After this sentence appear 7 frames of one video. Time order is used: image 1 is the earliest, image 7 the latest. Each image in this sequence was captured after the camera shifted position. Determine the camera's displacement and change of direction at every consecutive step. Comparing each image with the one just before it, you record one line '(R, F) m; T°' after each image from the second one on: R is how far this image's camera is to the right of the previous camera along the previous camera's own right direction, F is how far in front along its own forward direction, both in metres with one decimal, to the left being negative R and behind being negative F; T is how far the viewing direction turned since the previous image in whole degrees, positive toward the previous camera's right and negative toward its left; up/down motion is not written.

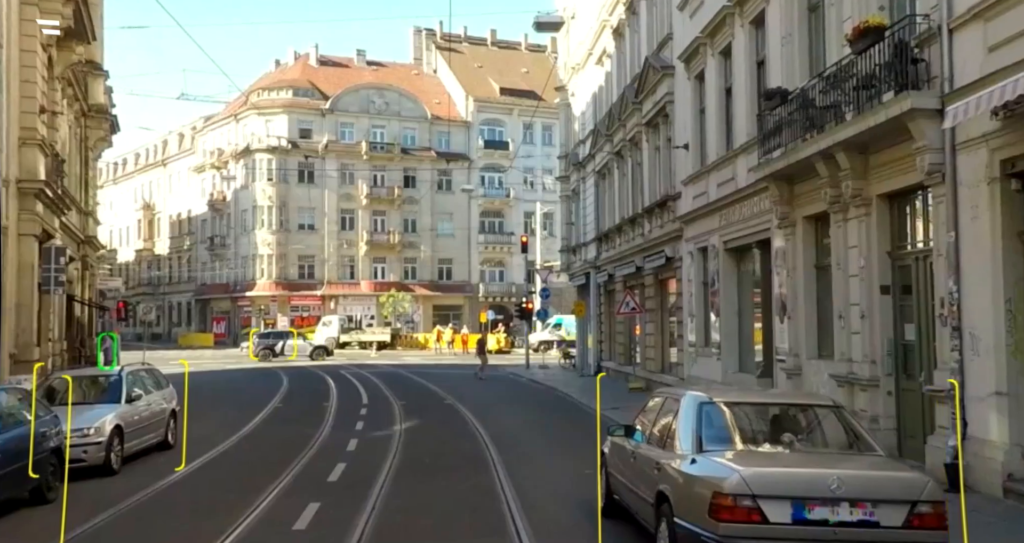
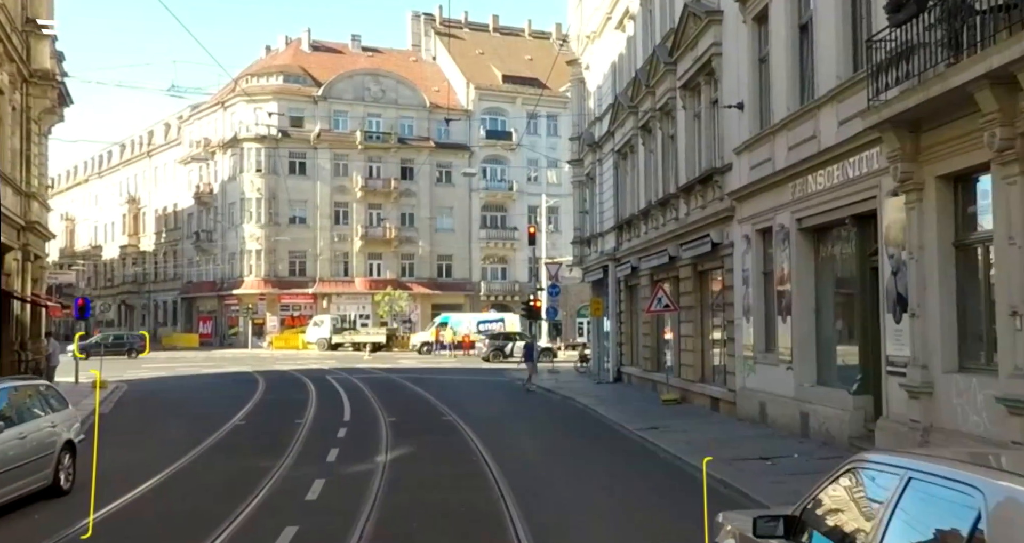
(-0.3, +4.0) m; 0°
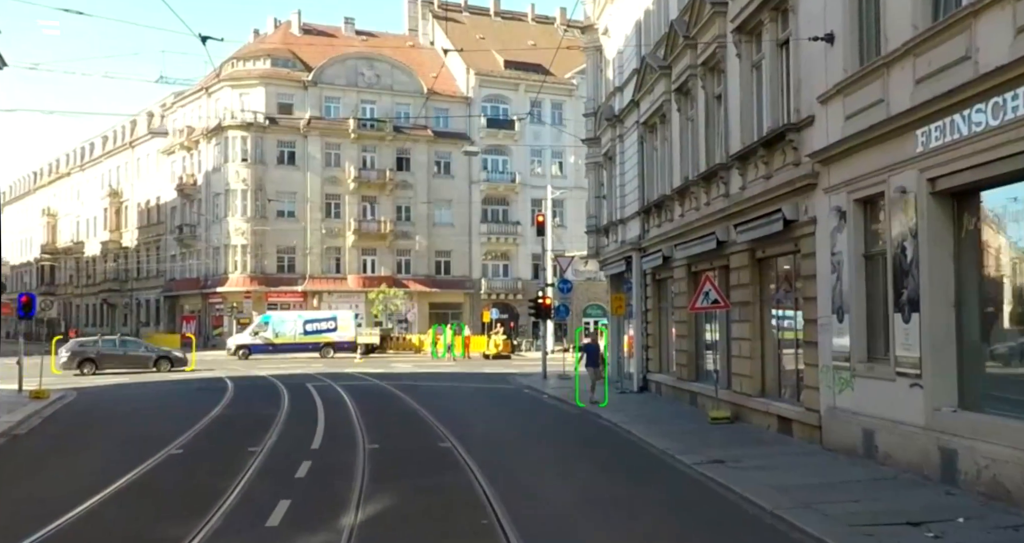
(-0.3, +4.1) m; 0°
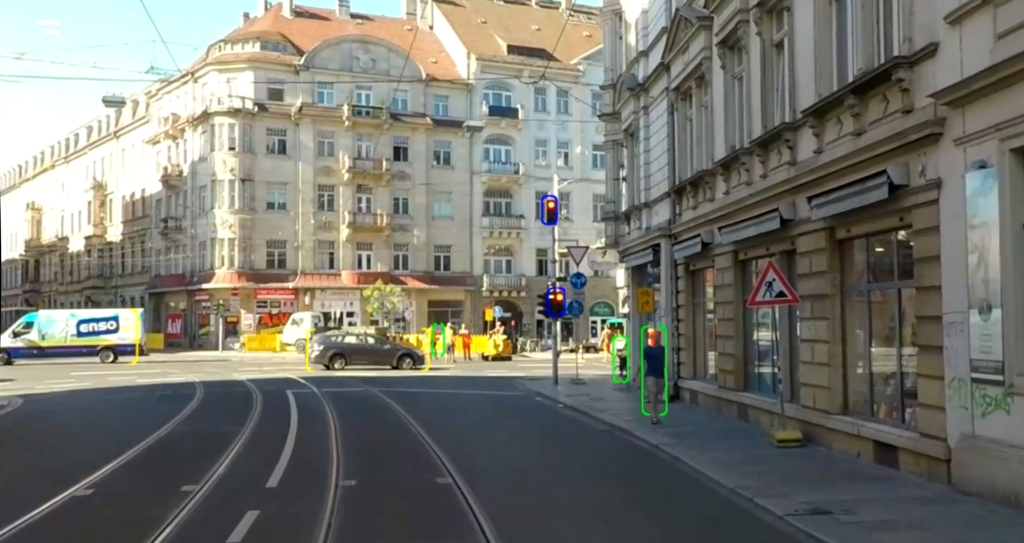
(-0.2, +3.5) m; 0°
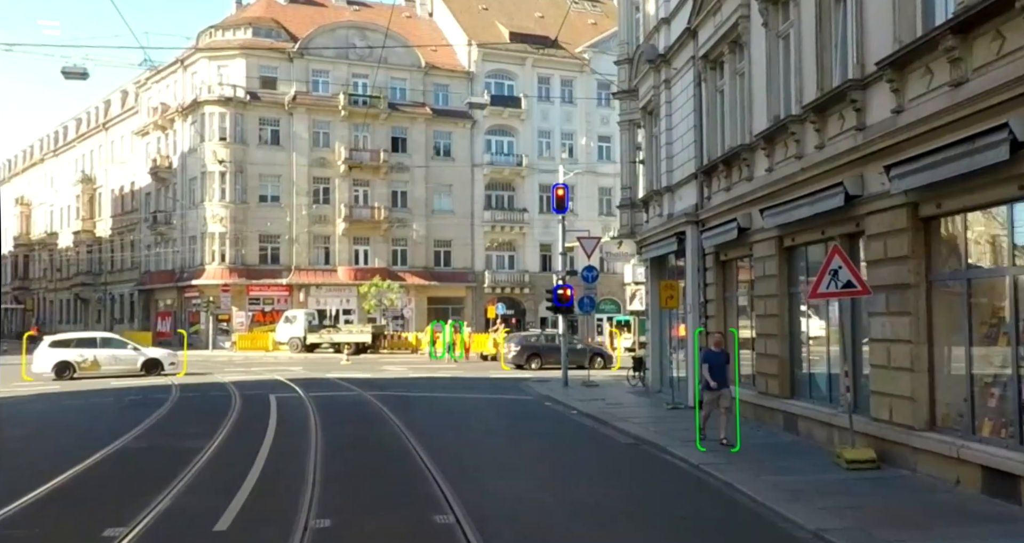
(-0.2, +2.4) m; 0°
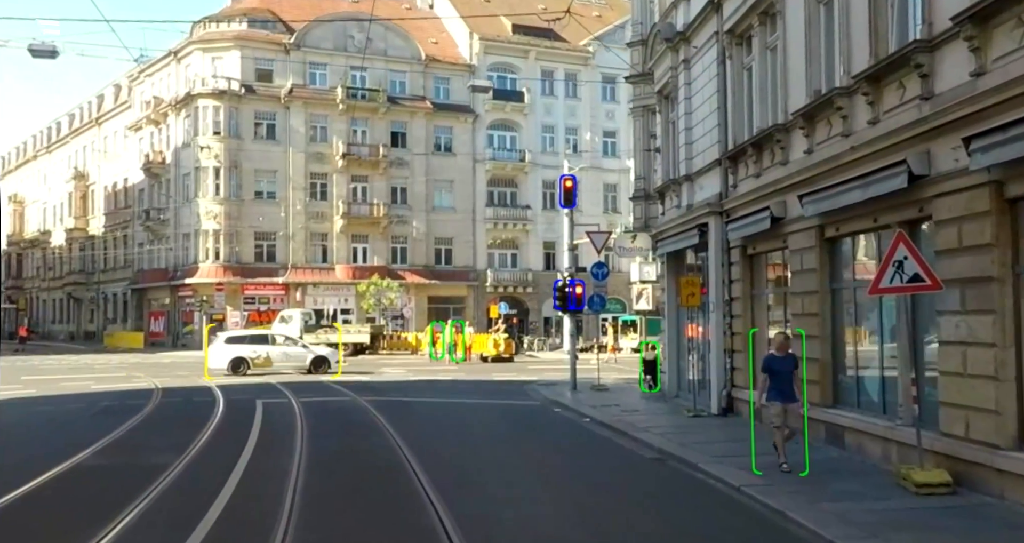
(-0.1, +1.7) m; 0°
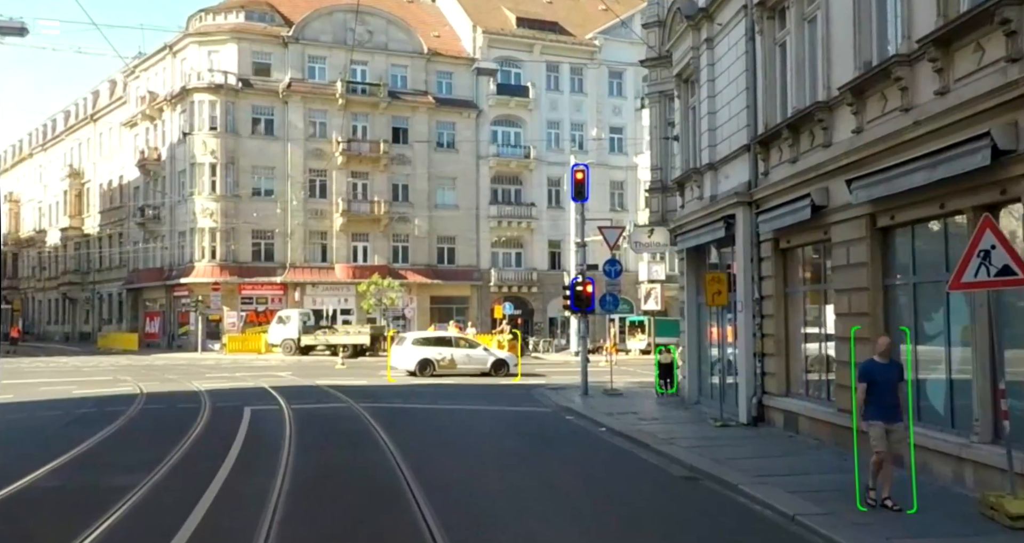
(-0.1, +1.6) m; 0°
